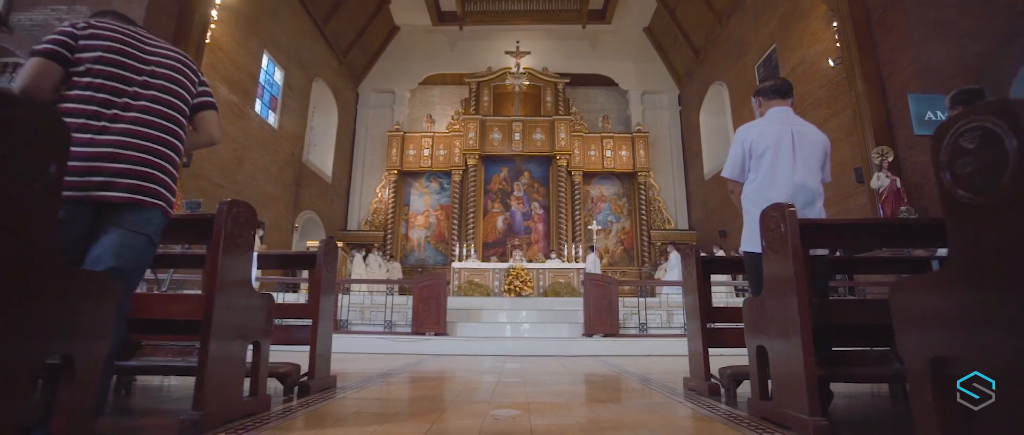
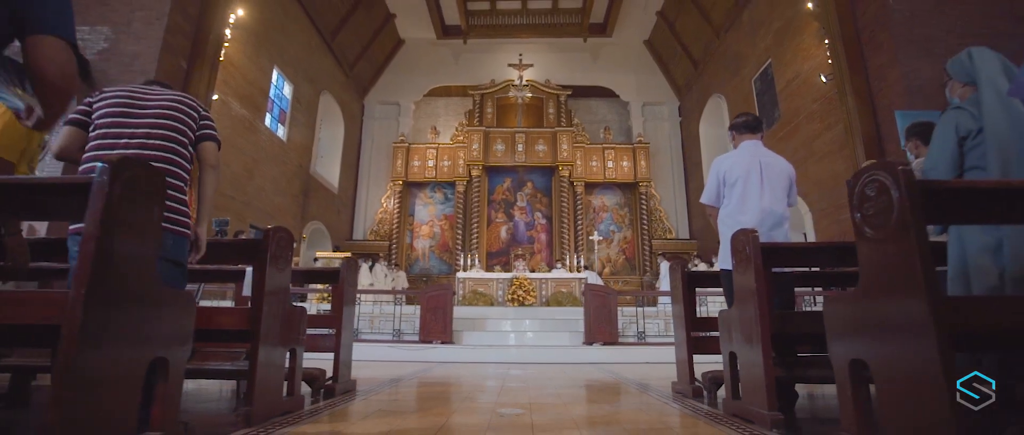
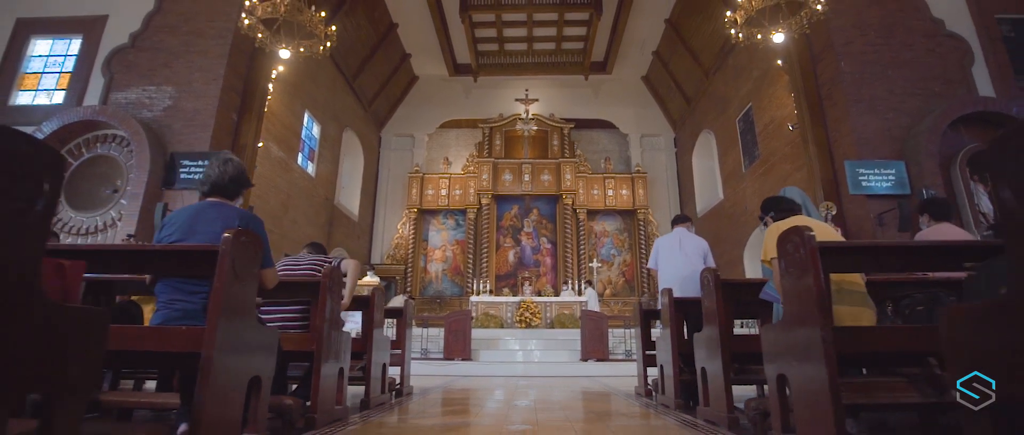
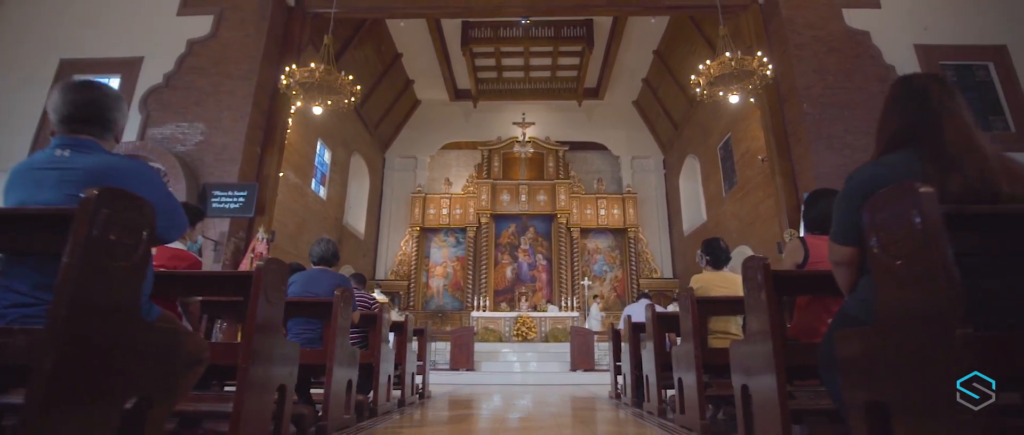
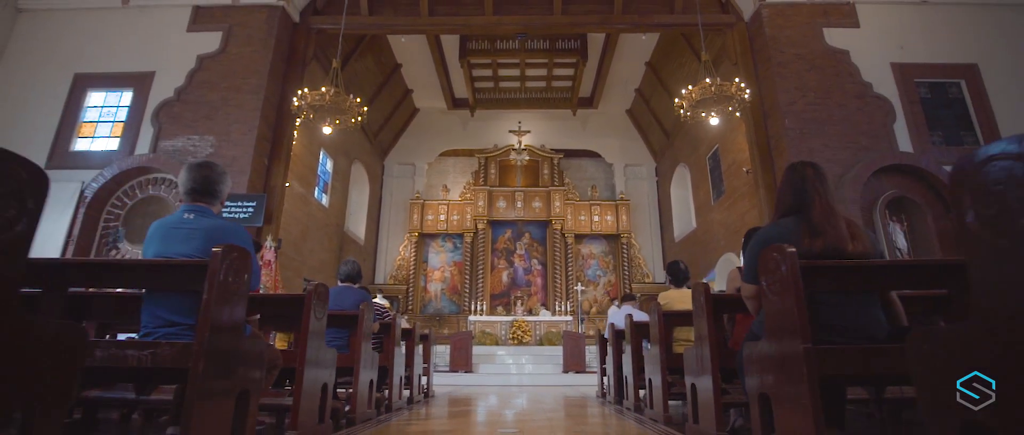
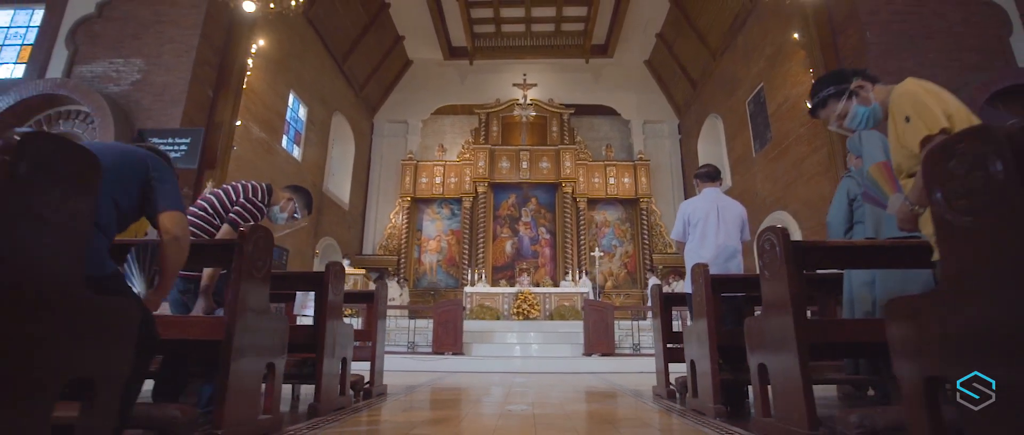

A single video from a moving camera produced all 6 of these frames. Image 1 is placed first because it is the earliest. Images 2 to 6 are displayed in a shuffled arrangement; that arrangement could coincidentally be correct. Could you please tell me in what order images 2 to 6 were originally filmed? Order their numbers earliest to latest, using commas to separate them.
2, 6, 3, 4, 5
